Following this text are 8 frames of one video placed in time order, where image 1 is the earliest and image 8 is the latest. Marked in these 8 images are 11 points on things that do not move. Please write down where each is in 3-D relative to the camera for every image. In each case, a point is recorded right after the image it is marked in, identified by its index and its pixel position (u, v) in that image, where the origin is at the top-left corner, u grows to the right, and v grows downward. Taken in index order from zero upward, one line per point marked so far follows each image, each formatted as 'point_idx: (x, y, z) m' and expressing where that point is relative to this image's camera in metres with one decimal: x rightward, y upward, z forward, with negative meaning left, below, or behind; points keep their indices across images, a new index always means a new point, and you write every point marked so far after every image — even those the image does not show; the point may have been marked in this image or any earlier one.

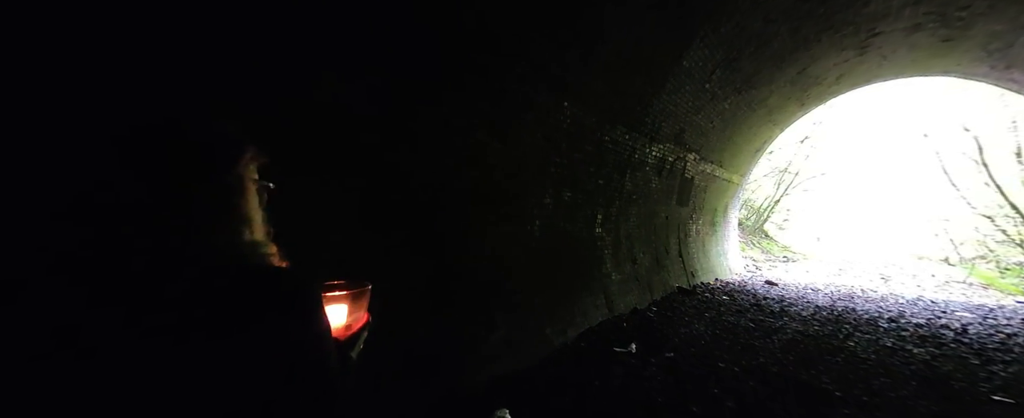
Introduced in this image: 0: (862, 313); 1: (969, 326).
0: (+6.3, -1.9, +6.3) m
1: (+7.4, -1.9, +5.7) m
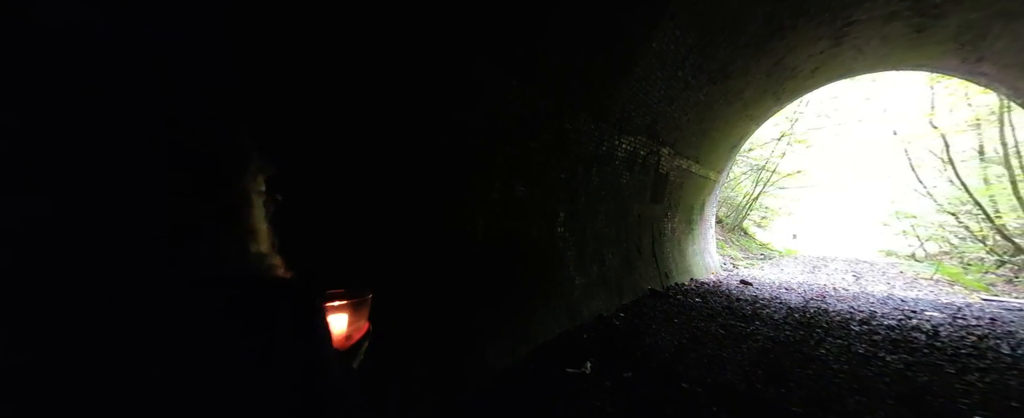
0: (+5.6, -1.9, +6.2) m
1: (+6.8, -1.9, +5.6) m
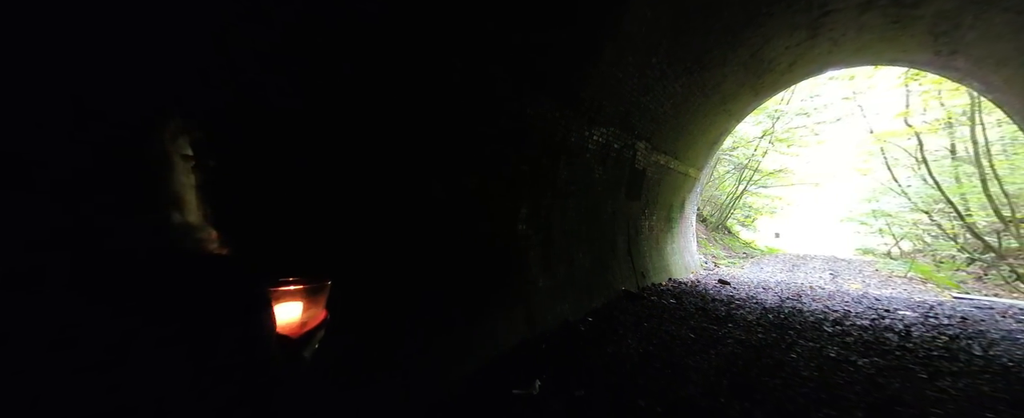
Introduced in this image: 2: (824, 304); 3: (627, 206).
0: (+5.1, -1.8, +6.0) m
1: (+6.3, -1.9, +5.5) m
2: (+6.4, -2.0, +7.2) m
3: (+2.3, +0.1, +6.9) m
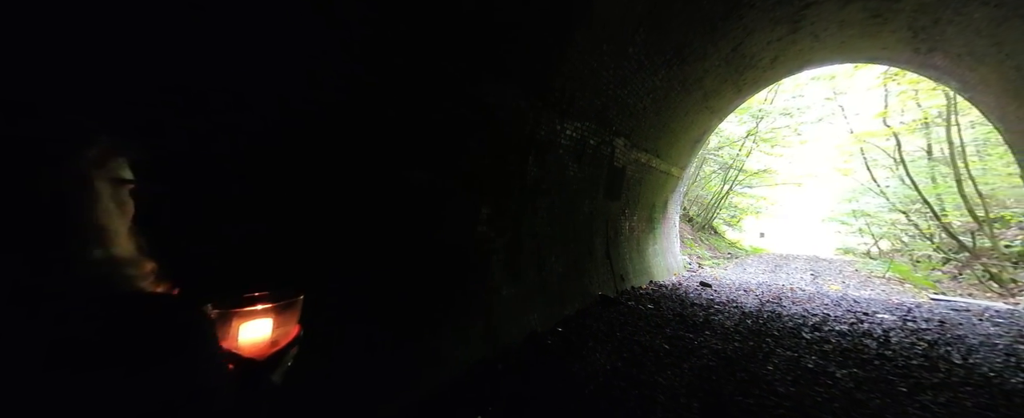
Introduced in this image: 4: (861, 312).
0: (+4.6, -1.9, +5.9) m
1: (+5.8, -1.9, +5.4) m
2: (+5.9, -2.0, +7.1) m
3: (+1.8, 0.0, +6.7) m
4: (+6.9, -2.0, +6.9) m
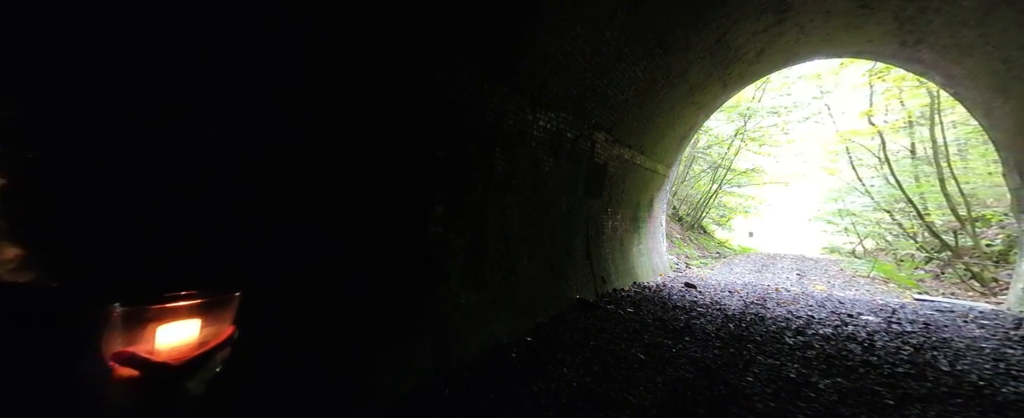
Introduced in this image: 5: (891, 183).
0: (+4.2, -1.8, +5.7) m
1: (+5.4, -1.9, +5.2) m
2: (+5.4, -2.0, +6.9) m
3: (+1.3, +0.1, +6.4) m
4: (+6.5, -2.0, +6.7) m
5: (+15.3, +1.0, +14.1) m
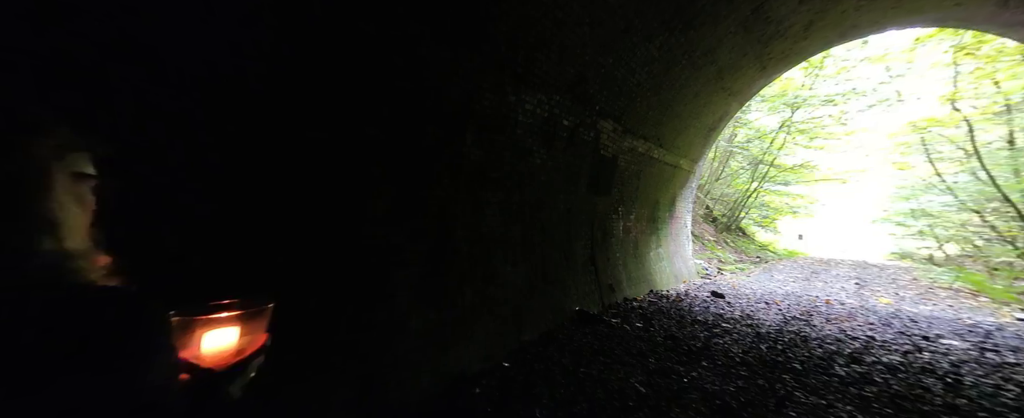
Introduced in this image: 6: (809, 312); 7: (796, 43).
0: (+4.1, -1.8, +4.6) m
1: (+5.2, -1.8, +4.0) m
2: (+5.4, -1.9, +5.7) m
3: (+1.3, +0.1, +5.7) m
4: (+6.4, -2.0, +5.5) m
5: (+15.9, +1.0, +11.9) m
6: (+5.7, -2.0, +6.7) m
7: (+5.3, +3.1, +6.6) m
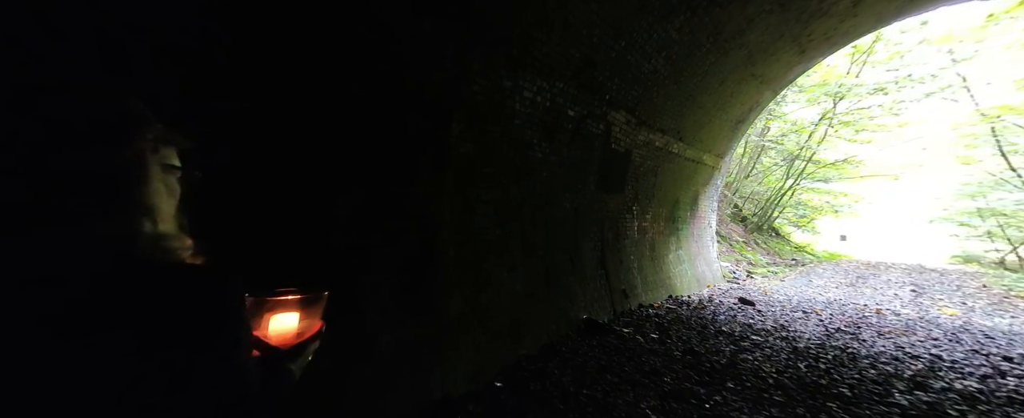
0: (+4.1, -1.8, +4.0) m
1: (+5.2, -1.8, +3.3) m
2: (+5.5, -1.9, +4.9) m
3: (+1.3, +0.1, +5.2) m
4: (+6.5, -1.9, +4.6) m
5: (+16.4, +1.1, +10.4) m
6: (+5.9, -1.9, +5.9) m
7: (+5.4, +3.1, +5.9) m
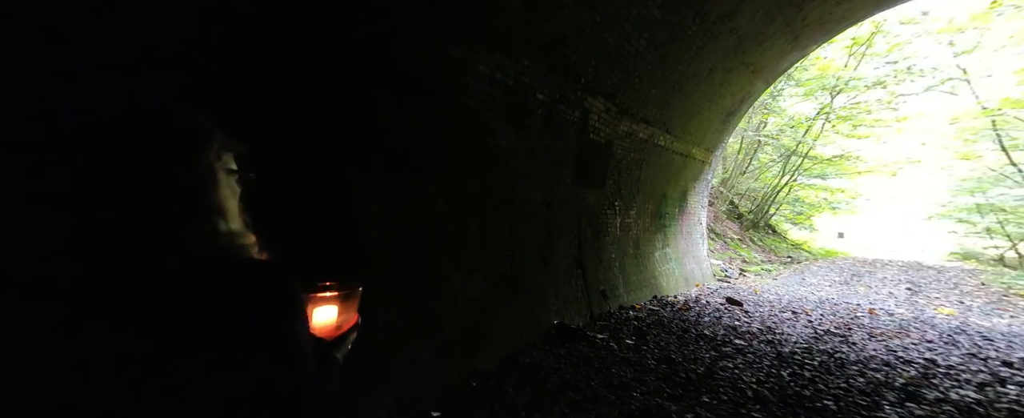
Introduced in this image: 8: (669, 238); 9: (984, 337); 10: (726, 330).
0: (+3.7, -1.7, +3.6) m
1: (+4.8, -1.7, +3.0) m
2: (+5.1, -1.8, +4.6) m
3: (+0.9, +0.1, +4.8) m
4: (+6.1, -1.9, +4.3) m
5: (+16.0, +1.2, +10.1) m
6: (+5.5, -1.8, +5.5) m
7: (+5.0, +3.2, +5.5) m
8: (+3.4, -0.7, +7.3) m
9: (+7.3, -2.0, +5.4) m
10: (+3.0, -1.7, +4.7) m
